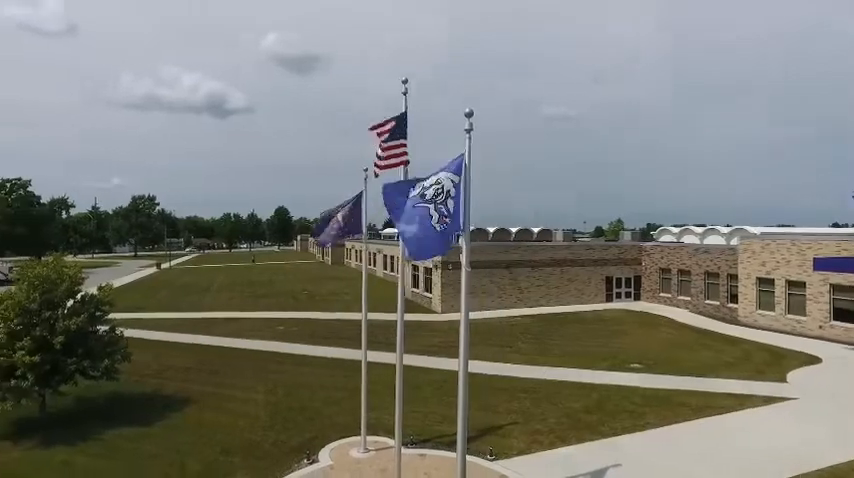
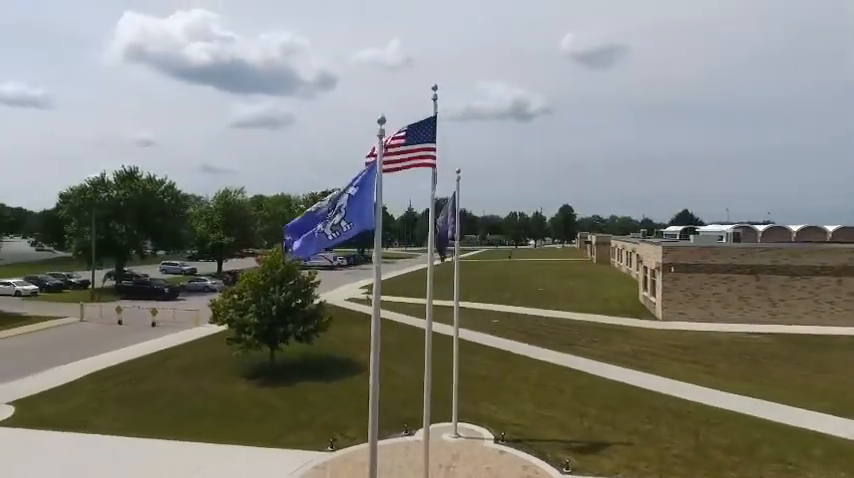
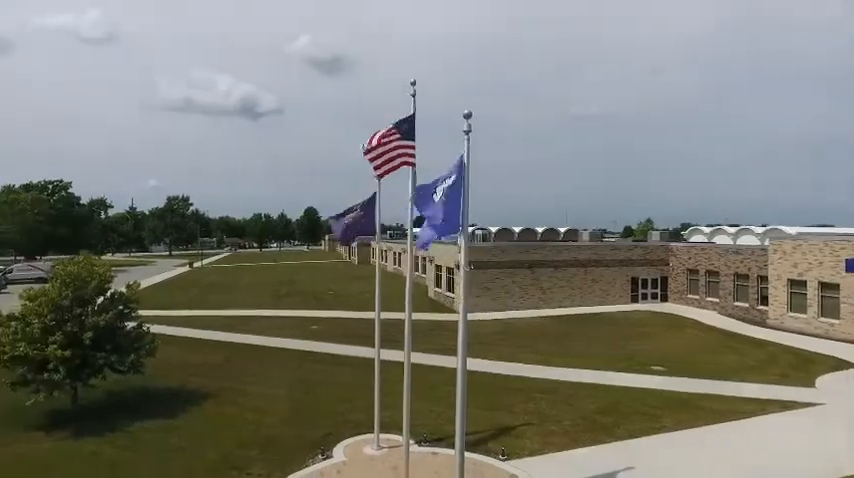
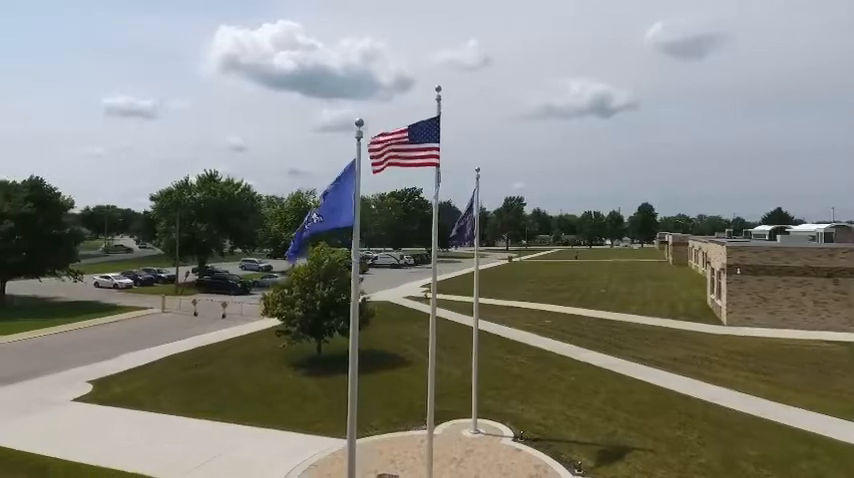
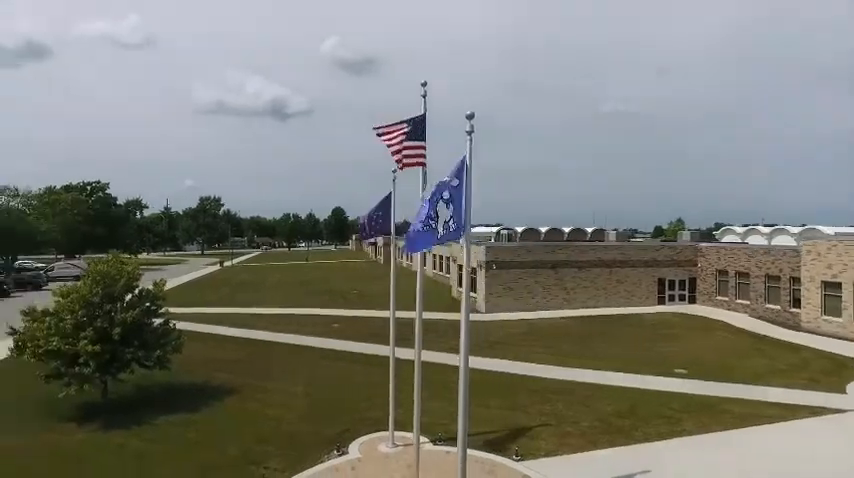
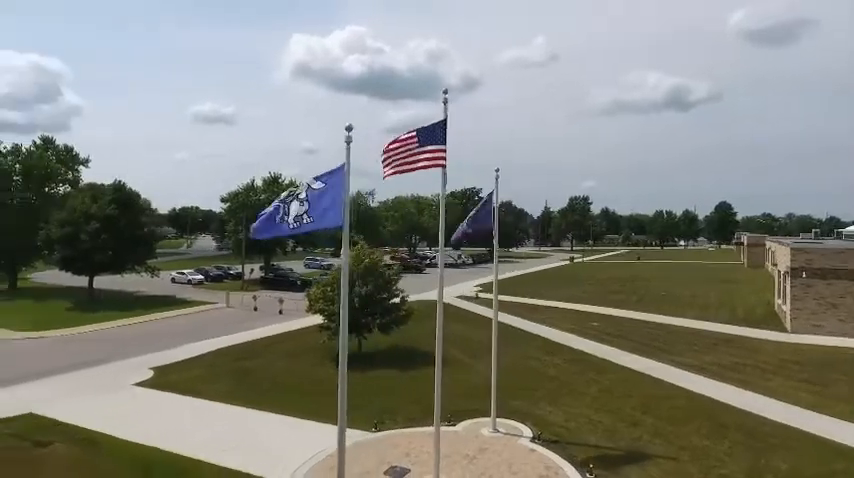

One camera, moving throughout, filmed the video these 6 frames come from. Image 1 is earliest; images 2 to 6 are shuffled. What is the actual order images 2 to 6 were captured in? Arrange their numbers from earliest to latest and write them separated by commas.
3, 5, 2, 4, 6
